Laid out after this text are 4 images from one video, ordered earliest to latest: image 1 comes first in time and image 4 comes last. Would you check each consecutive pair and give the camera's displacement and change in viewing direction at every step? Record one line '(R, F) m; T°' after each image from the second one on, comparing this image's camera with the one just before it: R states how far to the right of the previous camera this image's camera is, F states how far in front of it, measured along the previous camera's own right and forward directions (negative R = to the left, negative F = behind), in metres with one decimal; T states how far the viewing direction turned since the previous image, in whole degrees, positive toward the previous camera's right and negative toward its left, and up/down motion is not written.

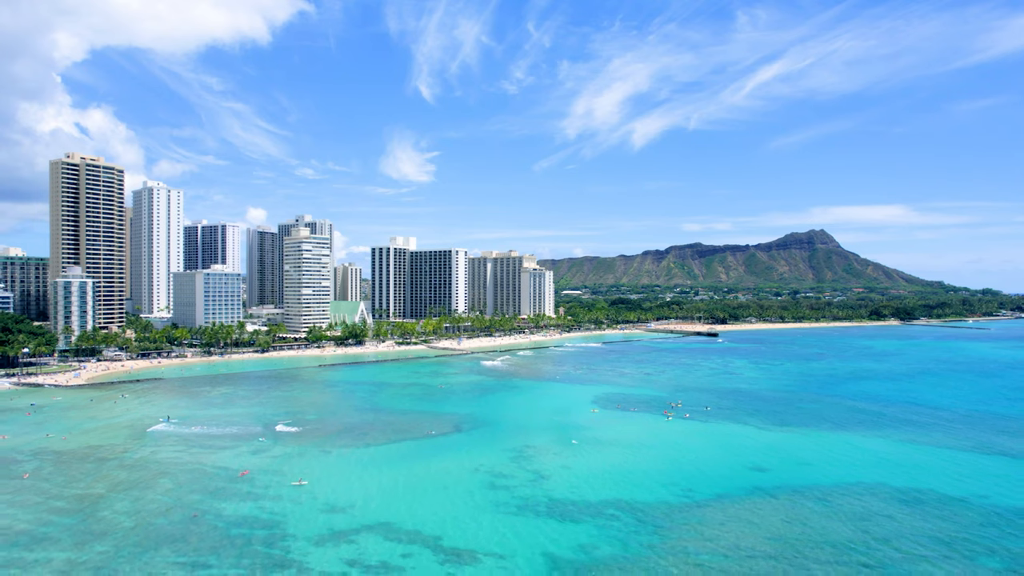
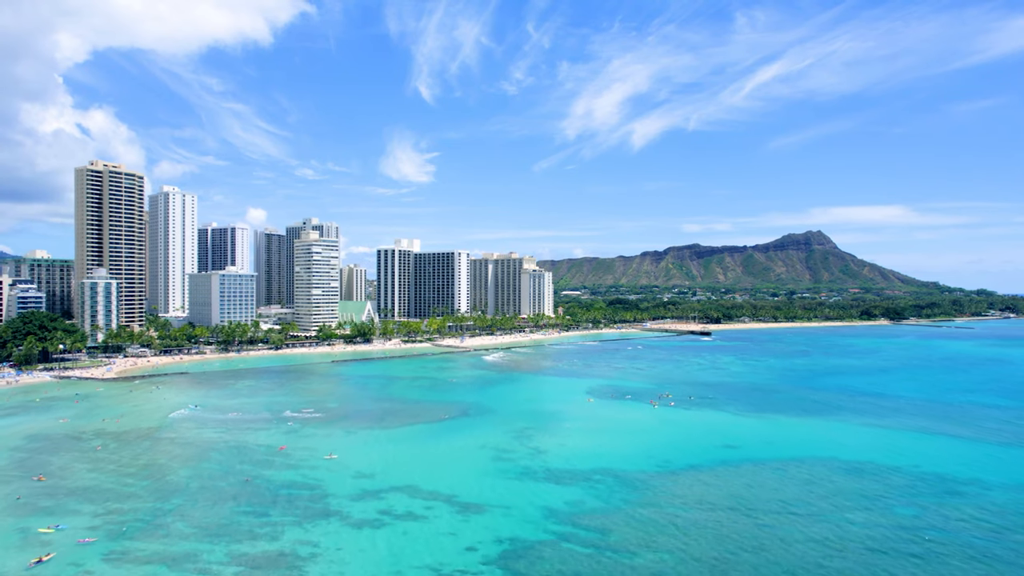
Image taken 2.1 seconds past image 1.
(-0.2, -7.1) m; 0°
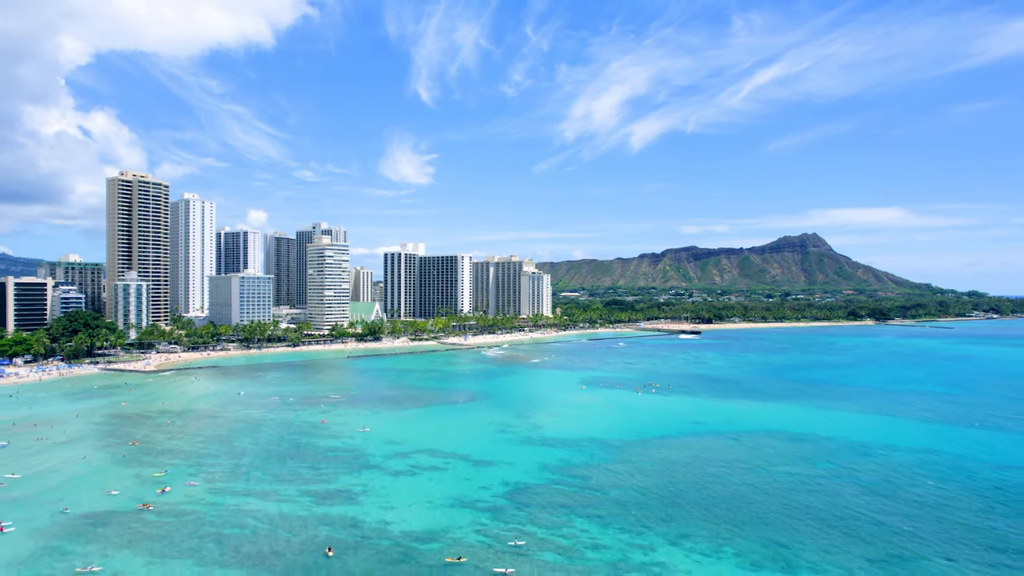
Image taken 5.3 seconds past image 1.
(-0.3, -10.3) m; 0°
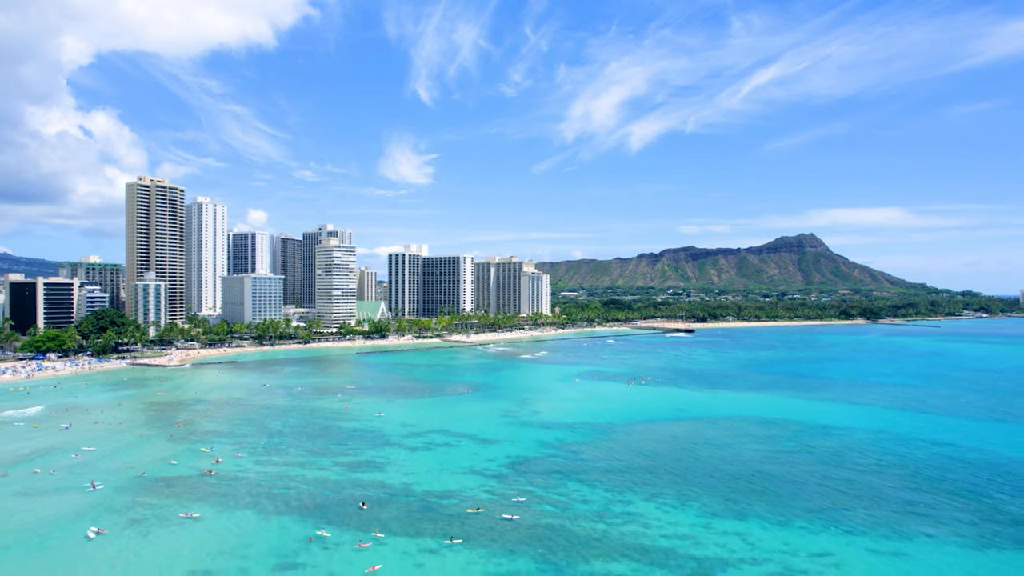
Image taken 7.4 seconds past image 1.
(-0.2, -7.0) m; 0°
